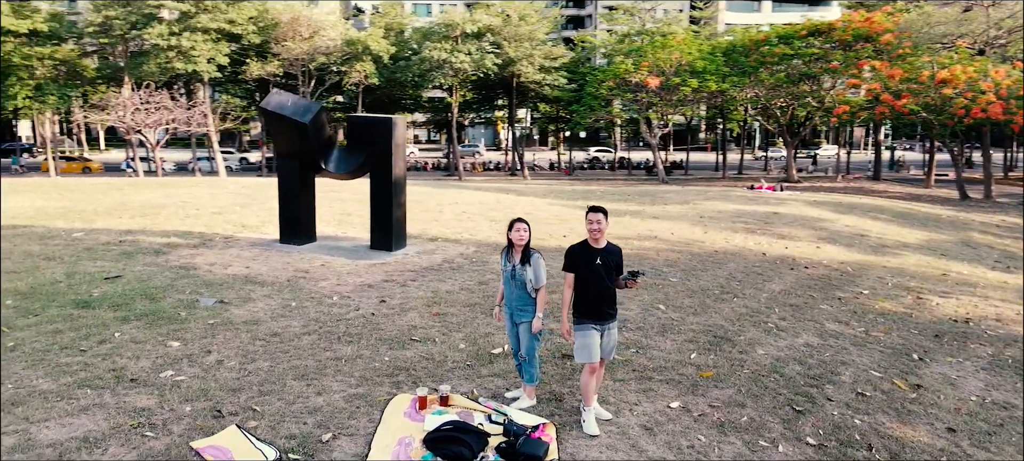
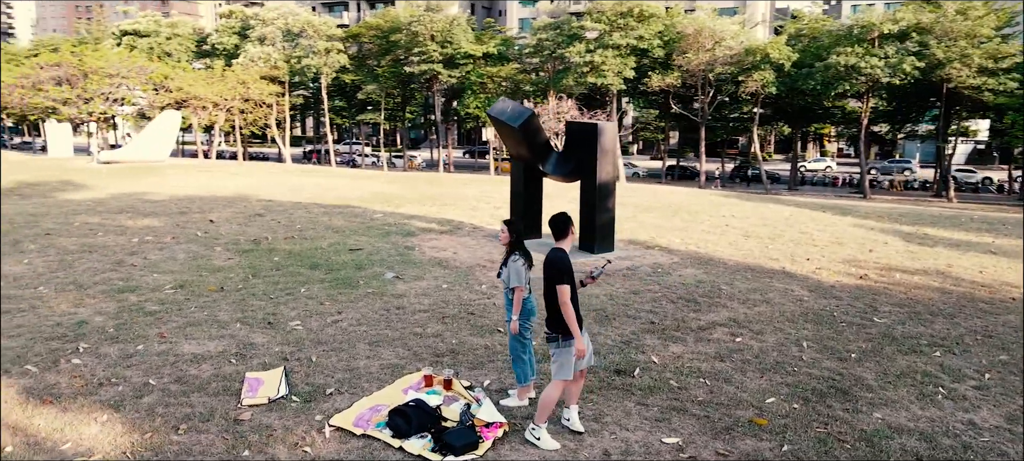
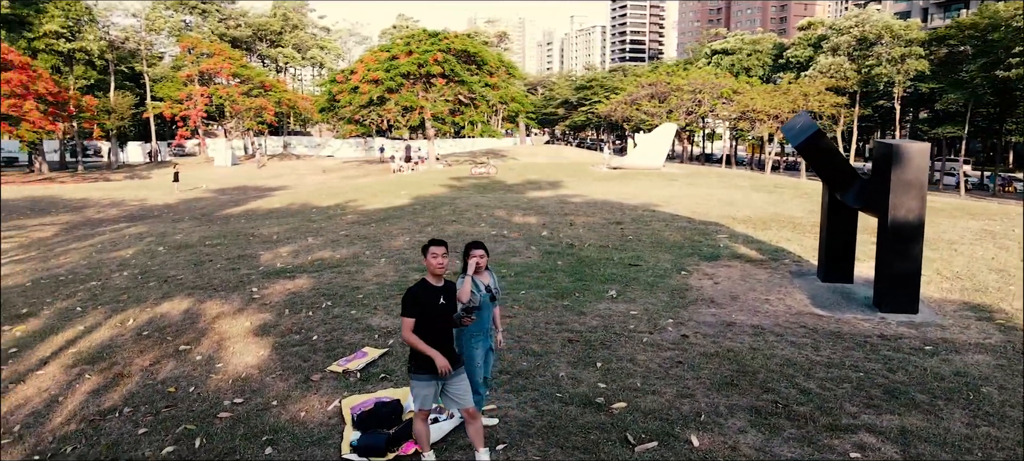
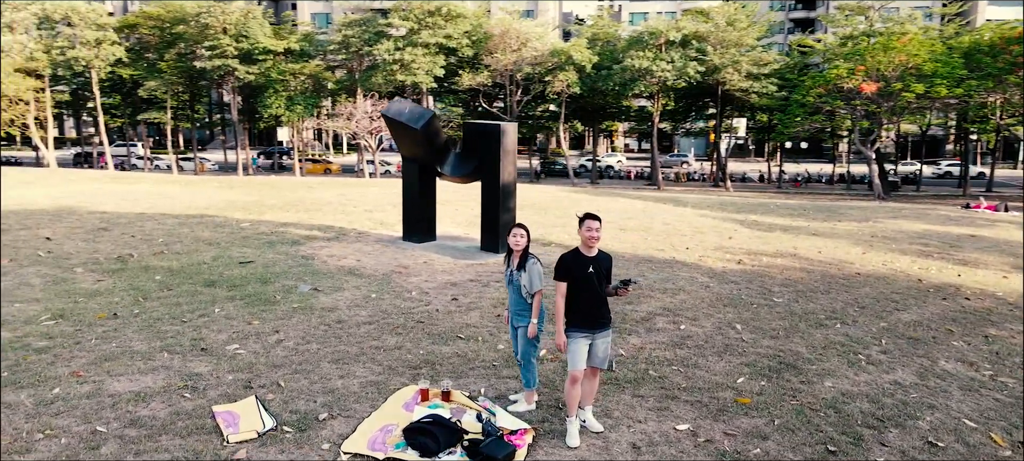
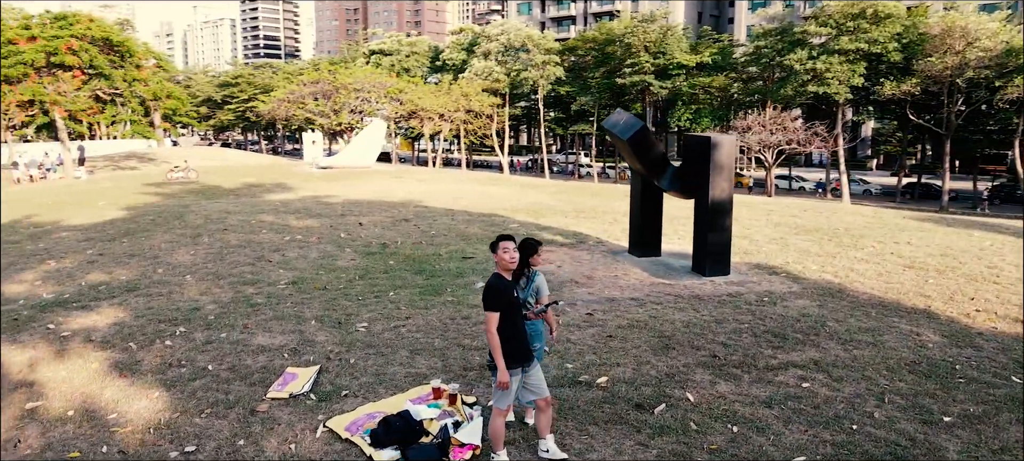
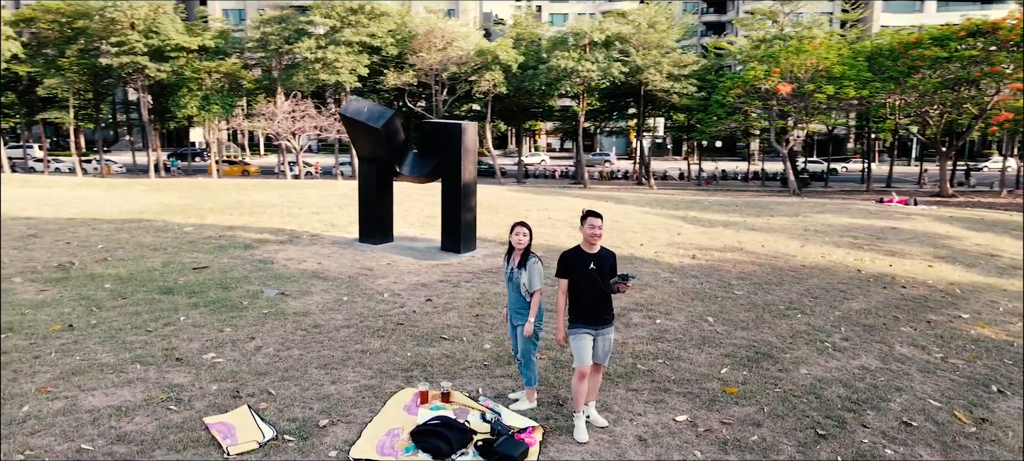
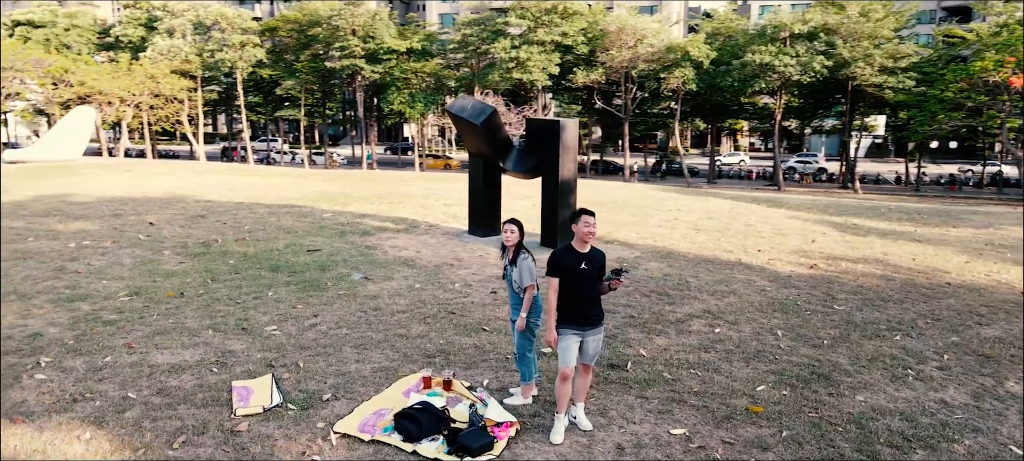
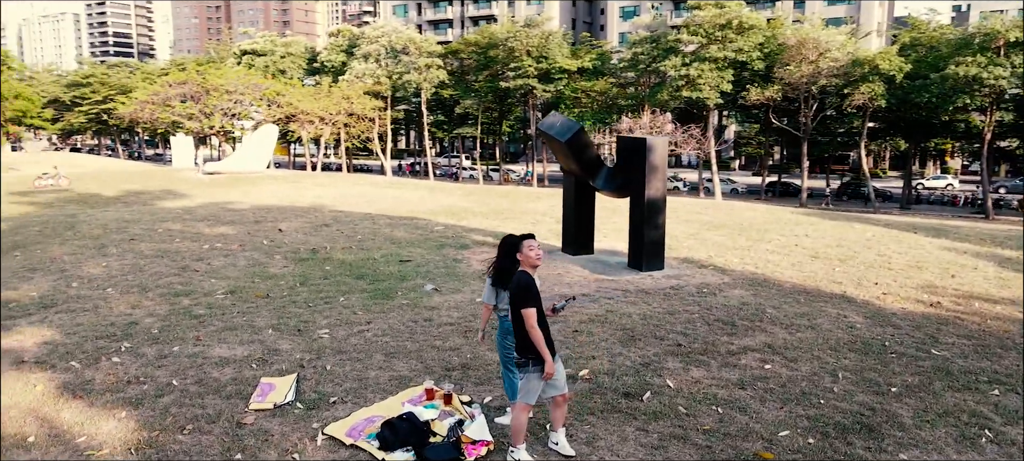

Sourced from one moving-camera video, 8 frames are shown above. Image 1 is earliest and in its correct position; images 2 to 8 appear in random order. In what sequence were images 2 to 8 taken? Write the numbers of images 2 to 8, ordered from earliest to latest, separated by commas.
6, 4, 7, 2, 8, 5, 3
